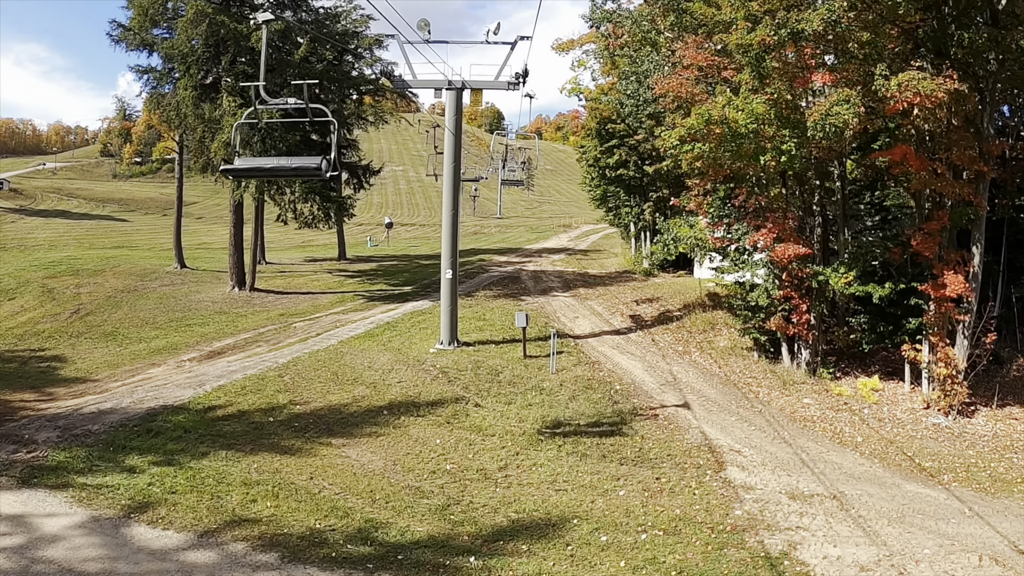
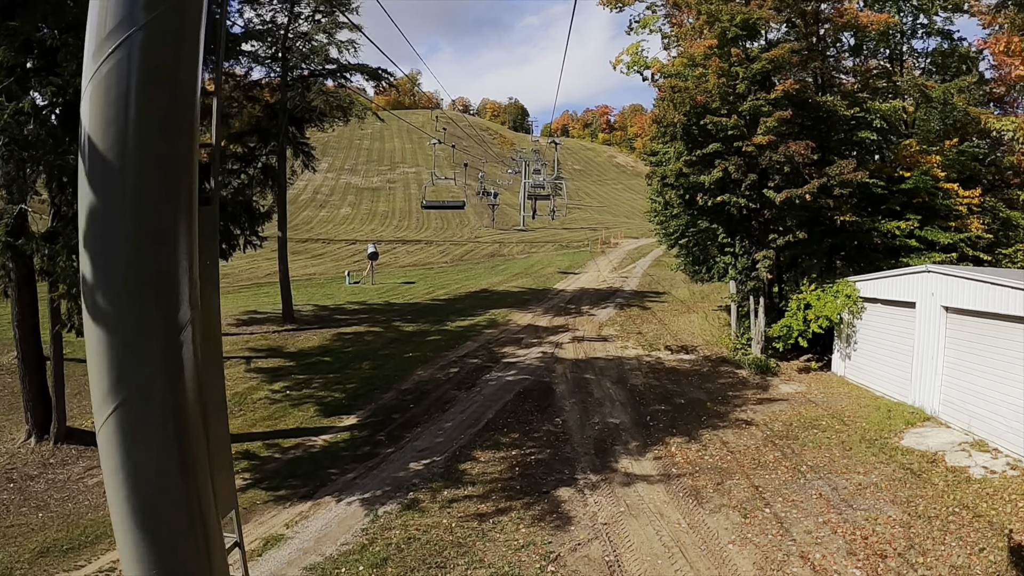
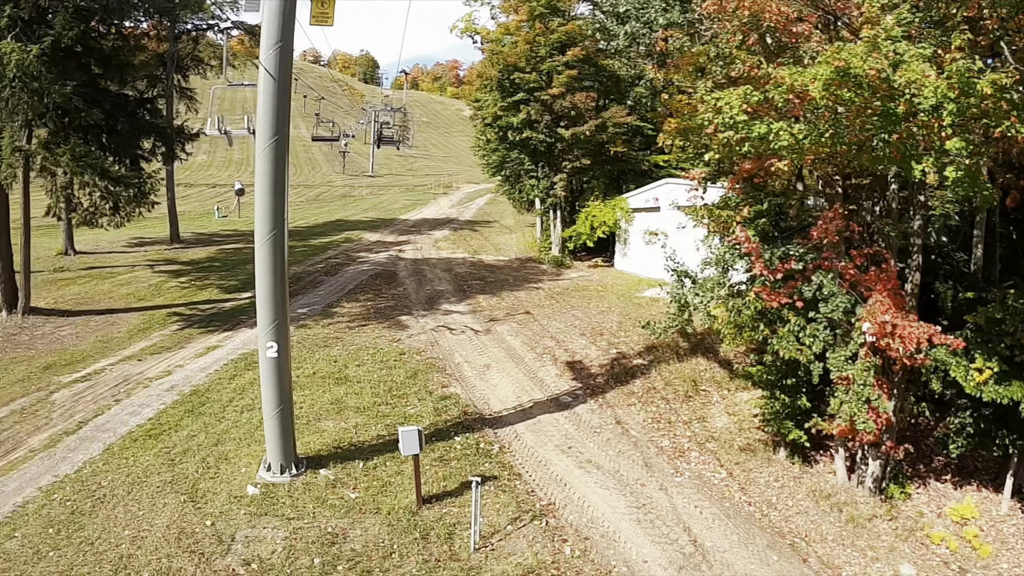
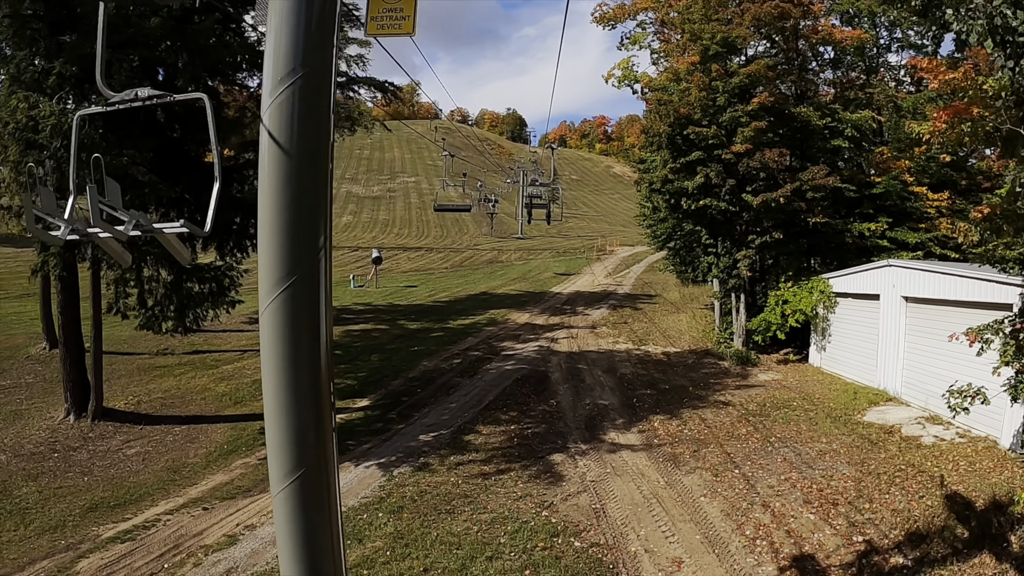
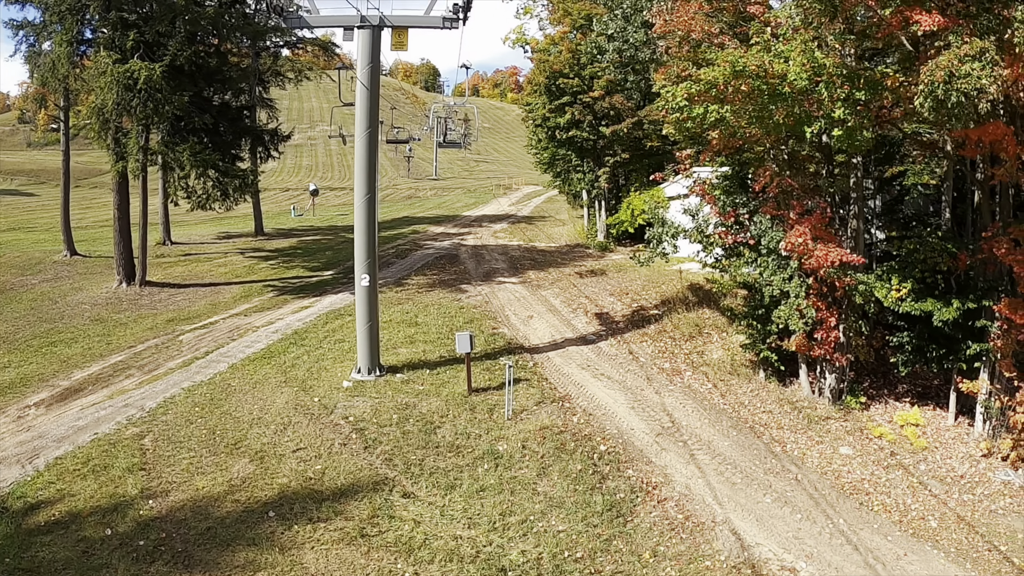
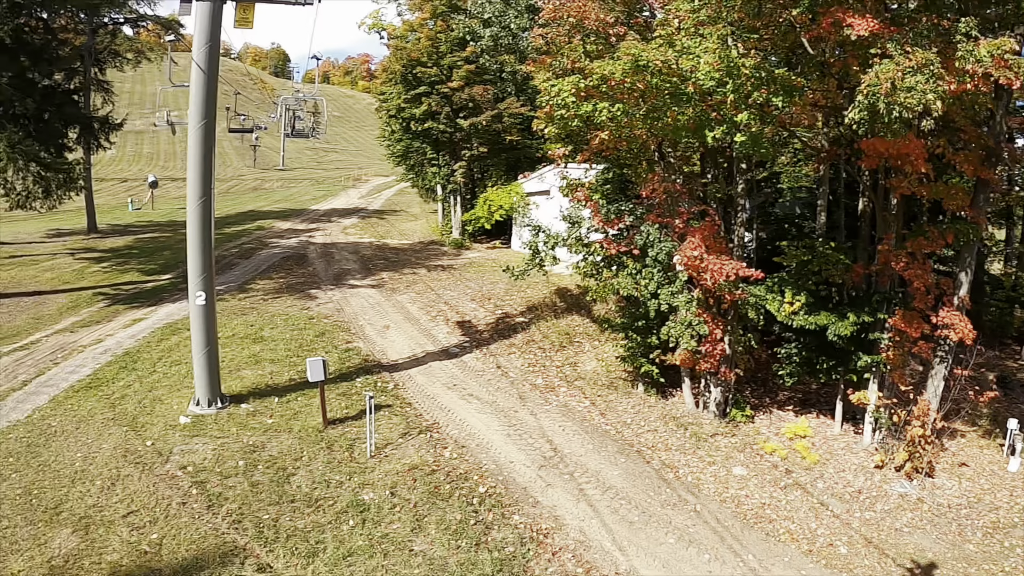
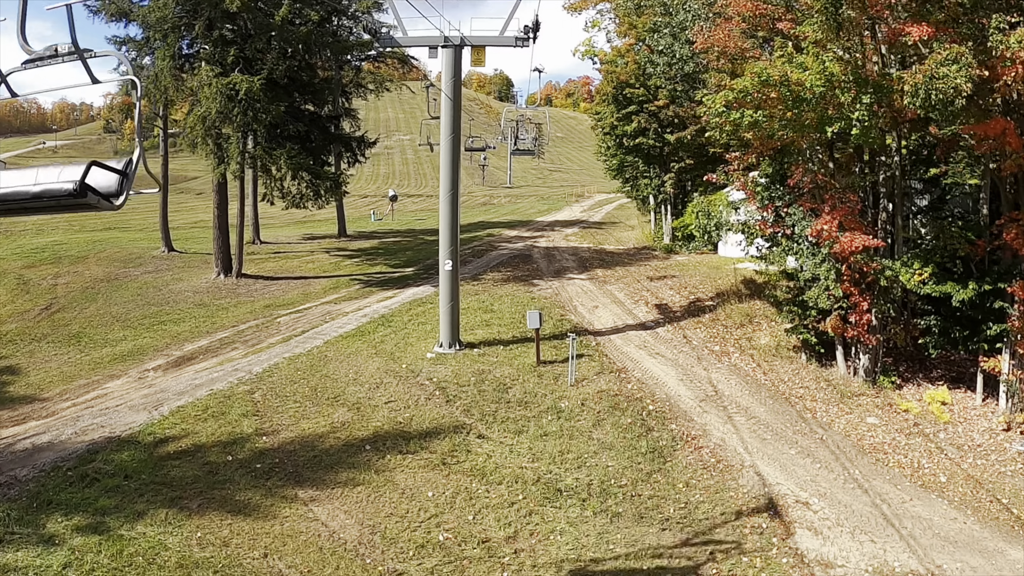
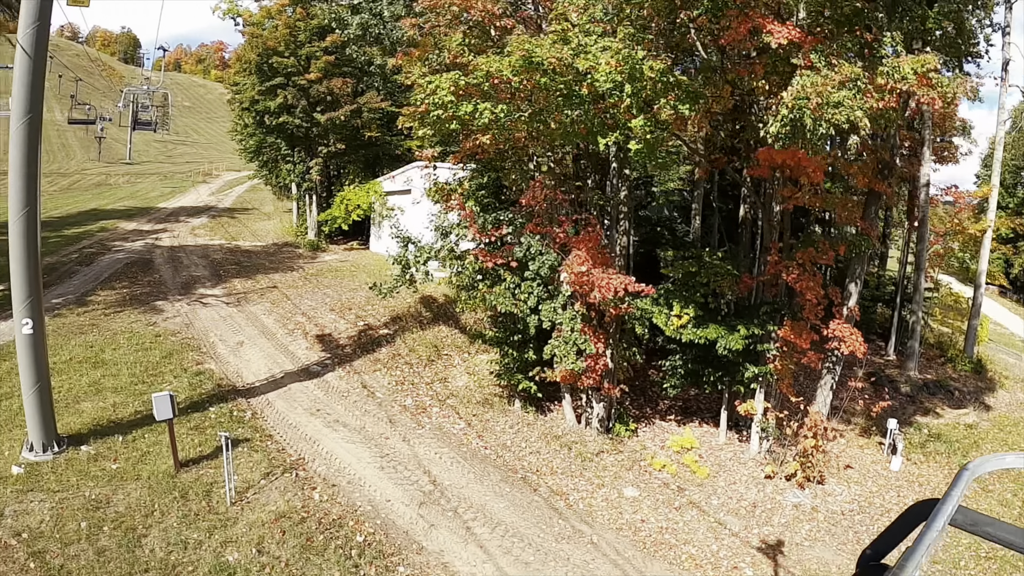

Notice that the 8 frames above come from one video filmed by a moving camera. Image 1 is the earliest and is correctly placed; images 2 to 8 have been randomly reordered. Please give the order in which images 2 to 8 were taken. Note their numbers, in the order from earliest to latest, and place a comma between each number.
7, 5, 6, 8, 3, 4, 2
